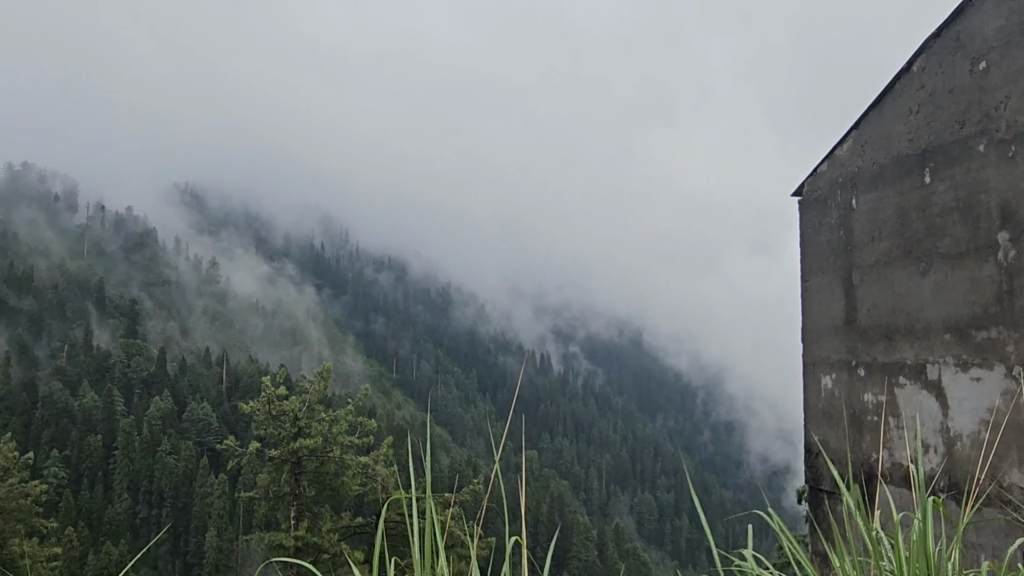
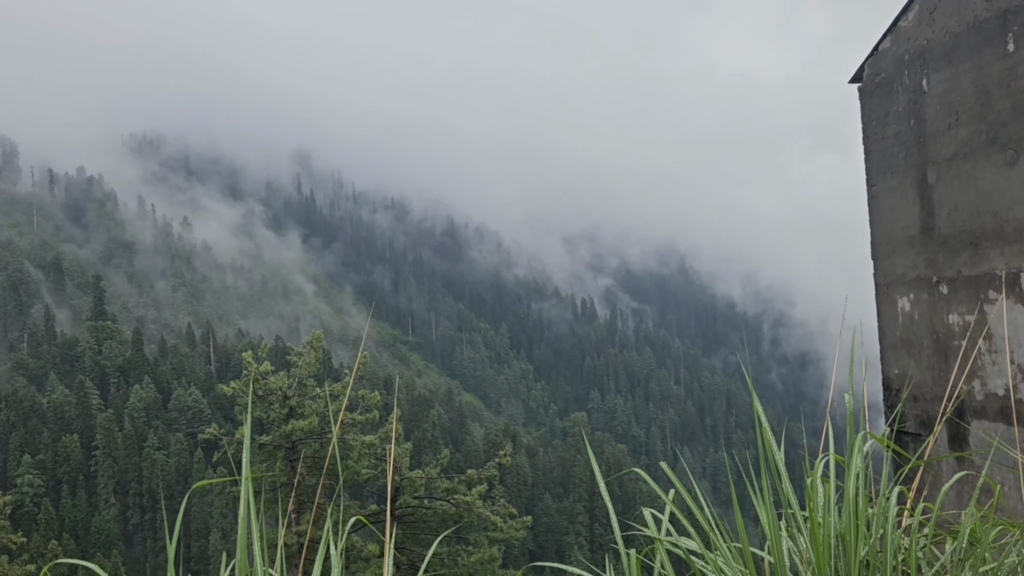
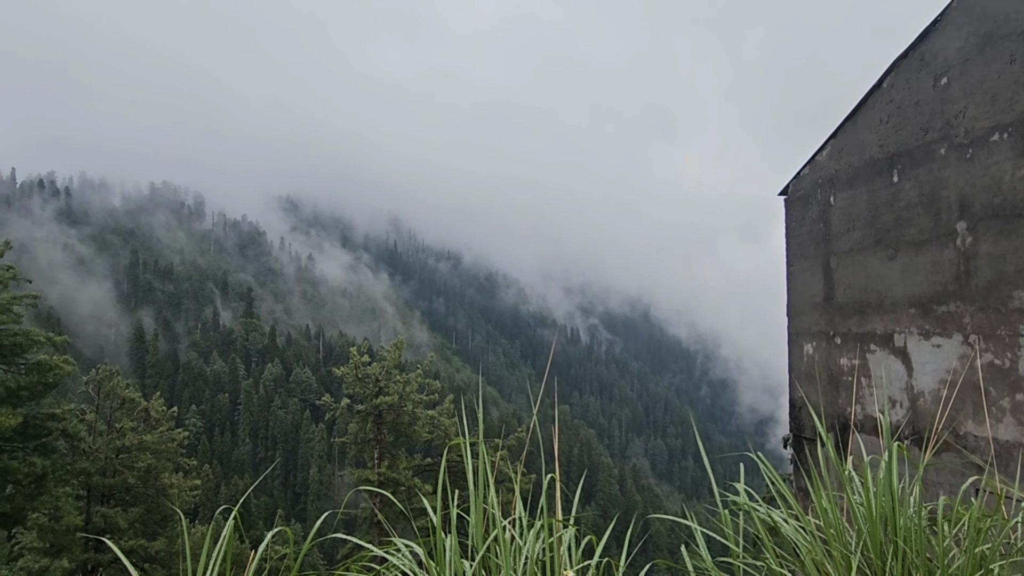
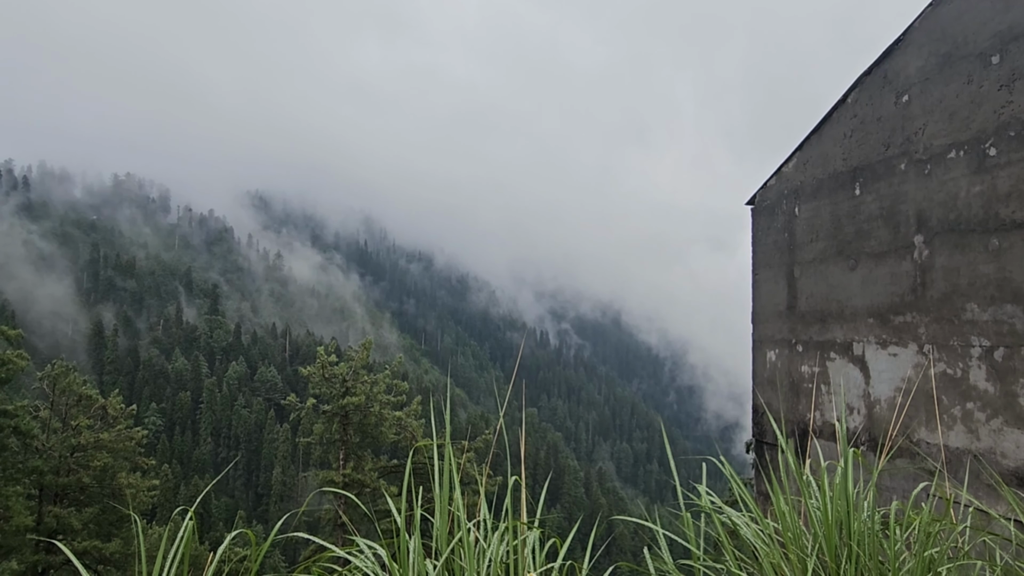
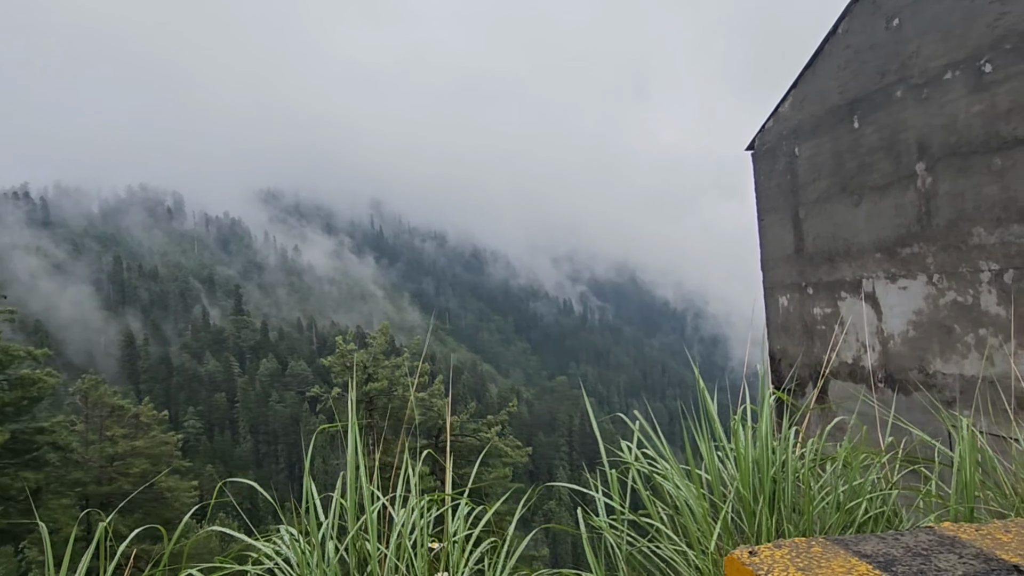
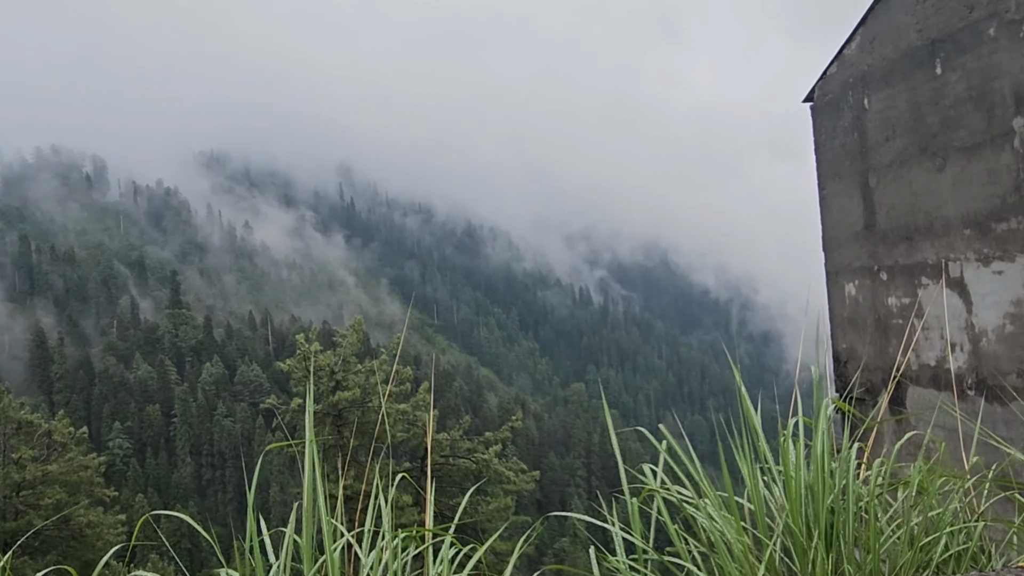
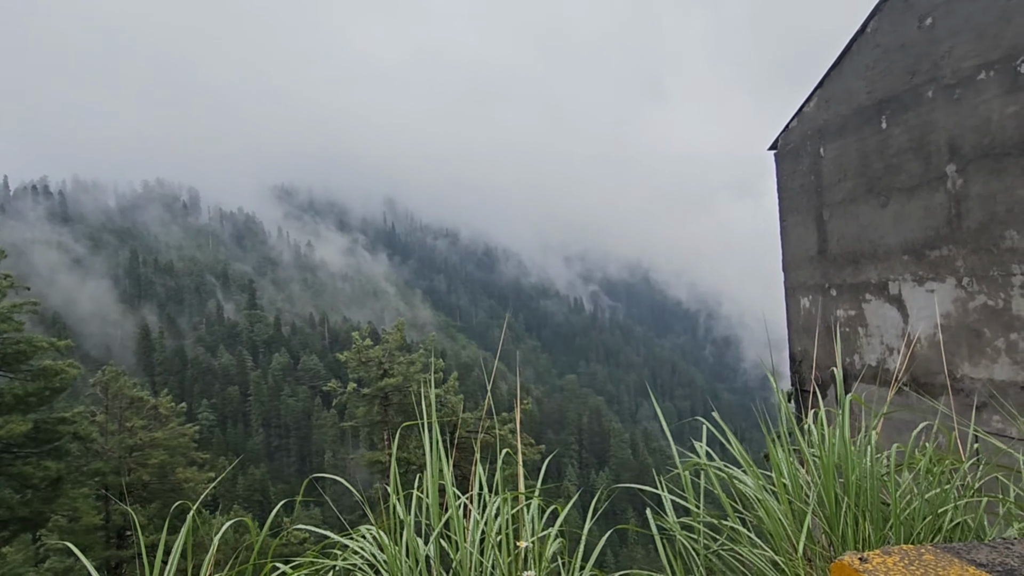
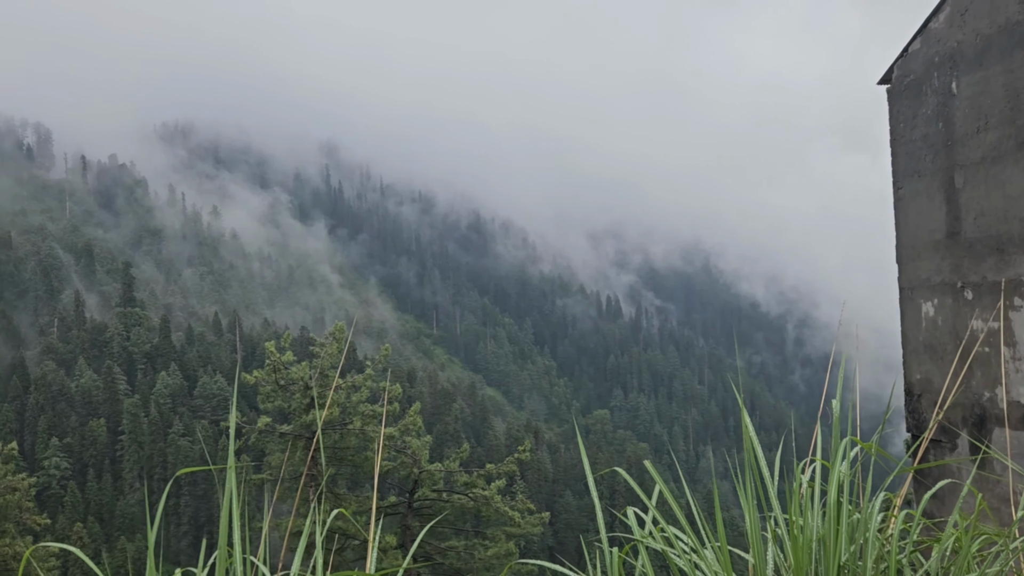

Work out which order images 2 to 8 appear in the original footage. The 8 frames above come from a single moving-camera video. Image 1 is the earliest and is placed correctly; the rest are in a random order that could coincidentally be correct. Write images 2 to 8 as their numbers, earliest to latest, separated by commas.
4, 3, 7, 5, 6, 2, 8
